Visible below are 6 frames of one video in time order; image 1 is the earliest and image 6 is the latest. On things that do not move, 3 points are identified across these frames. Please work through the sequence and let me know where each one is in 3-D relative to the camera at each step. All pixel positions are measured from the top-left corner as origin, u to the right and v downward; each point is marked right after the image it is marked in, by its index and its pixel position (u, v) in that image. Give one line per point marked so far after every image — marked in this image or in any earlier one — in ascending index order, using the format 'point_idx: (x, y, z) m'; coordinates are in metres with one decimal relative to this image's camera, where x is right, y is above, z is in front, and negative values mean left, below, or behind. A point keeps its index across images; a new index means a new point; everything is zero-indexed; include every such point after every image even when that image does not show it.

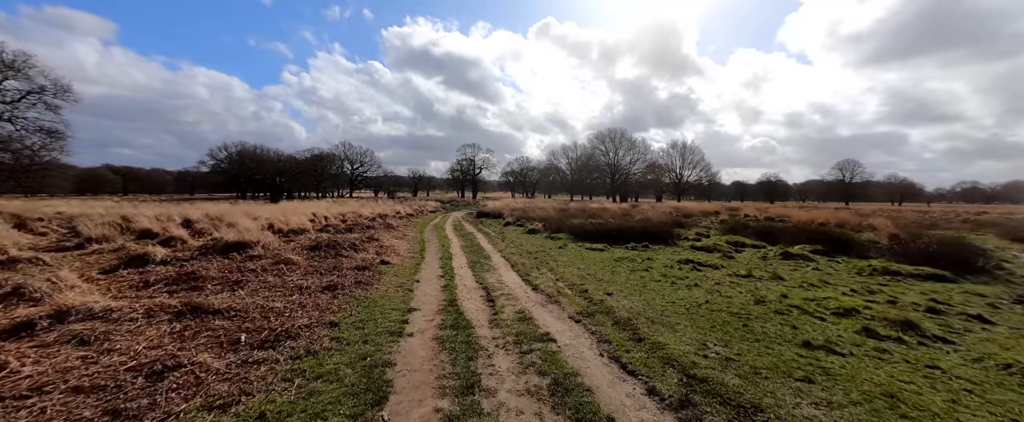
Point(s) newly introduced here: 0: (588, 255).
0: (+3.1, -1.9, +15.2) m
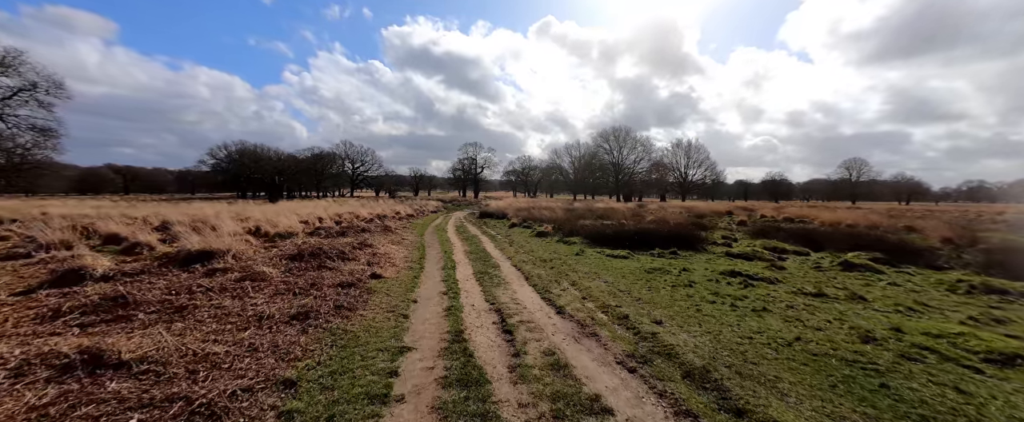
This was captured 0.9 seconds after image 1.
0: (+3.5, -1.9, +13.3) m
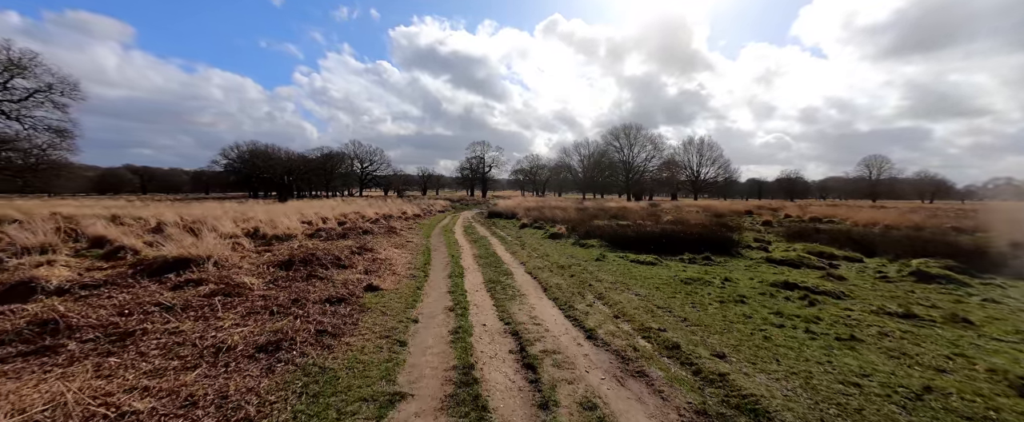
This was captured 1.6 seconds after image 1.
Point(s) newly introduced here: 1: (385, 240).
0: (+4.0, -2.0, +11.7) m
1: (-6.2, -1.5, +18.1) m
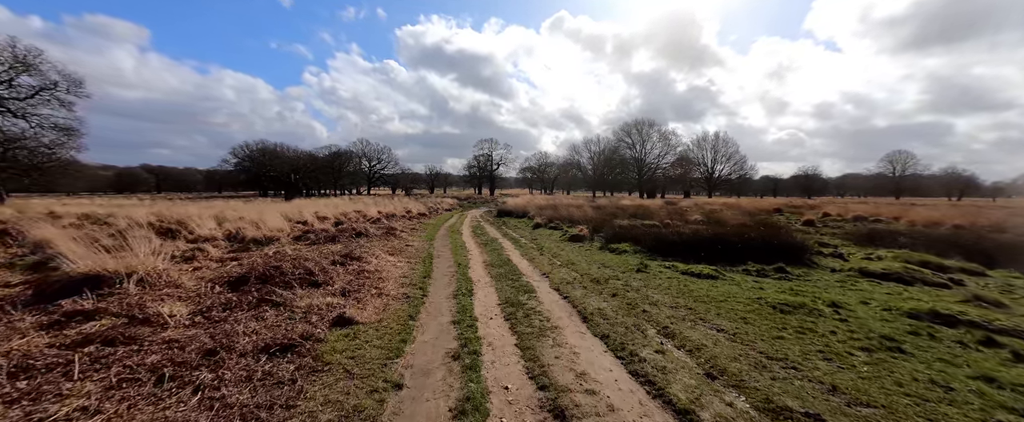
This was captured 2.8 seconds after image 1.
0: (+4.6, -2.0, +8.9) m
1: (-5.5, -1.4, +15.4) m
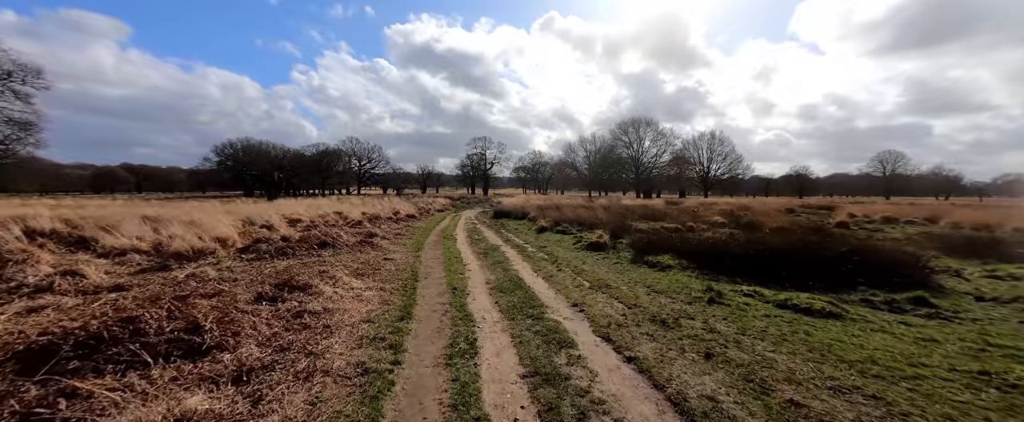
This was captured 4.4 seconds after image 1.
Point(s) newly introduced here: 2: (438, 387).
0: (+5.1, -2.1, +5.4) m
1: (-5.2, -1.5, +11.7) m
2: (-1.0, -2.2, +4.6) m
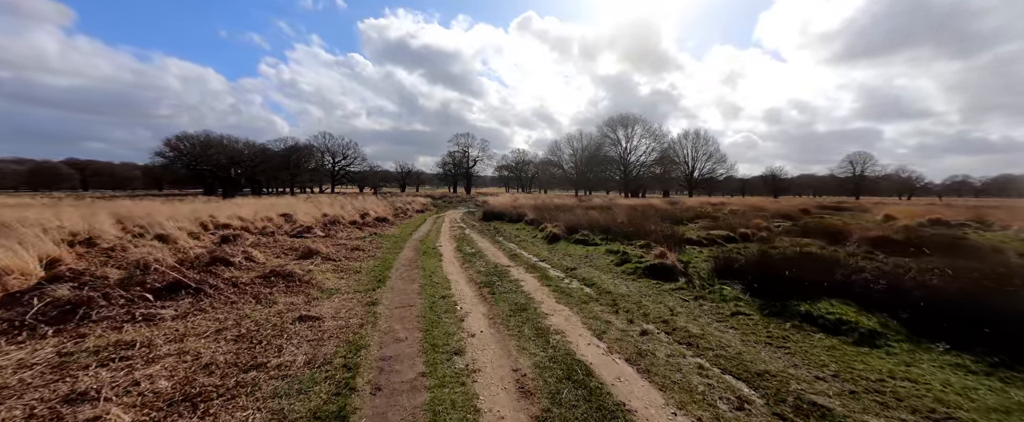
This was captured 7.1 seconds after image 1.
0: (+6.2, -2.3, -0.5) m
1: (-4.4, -1.7, +5.2) m
2: (+0.2, -2.4, -1.6) m
